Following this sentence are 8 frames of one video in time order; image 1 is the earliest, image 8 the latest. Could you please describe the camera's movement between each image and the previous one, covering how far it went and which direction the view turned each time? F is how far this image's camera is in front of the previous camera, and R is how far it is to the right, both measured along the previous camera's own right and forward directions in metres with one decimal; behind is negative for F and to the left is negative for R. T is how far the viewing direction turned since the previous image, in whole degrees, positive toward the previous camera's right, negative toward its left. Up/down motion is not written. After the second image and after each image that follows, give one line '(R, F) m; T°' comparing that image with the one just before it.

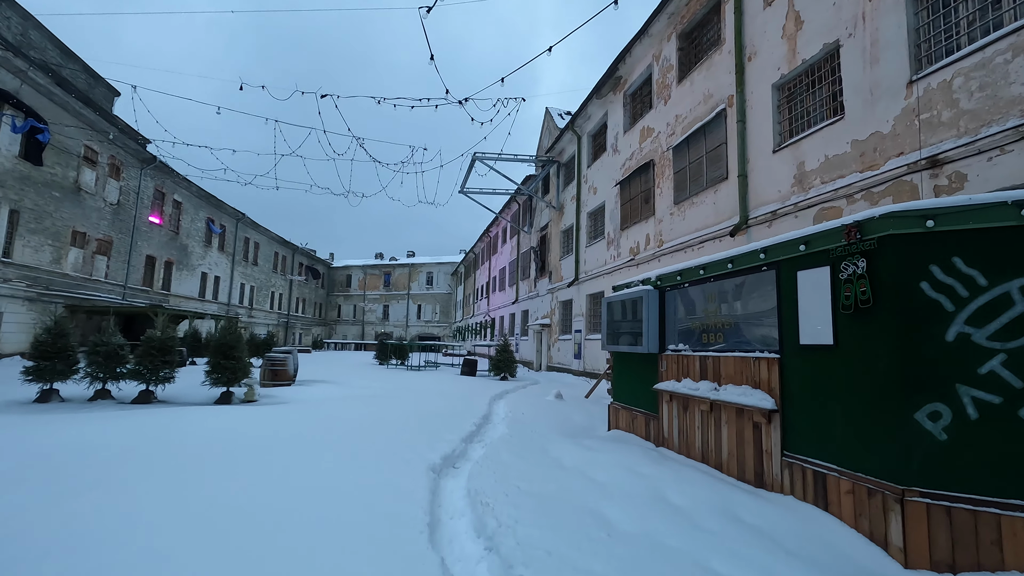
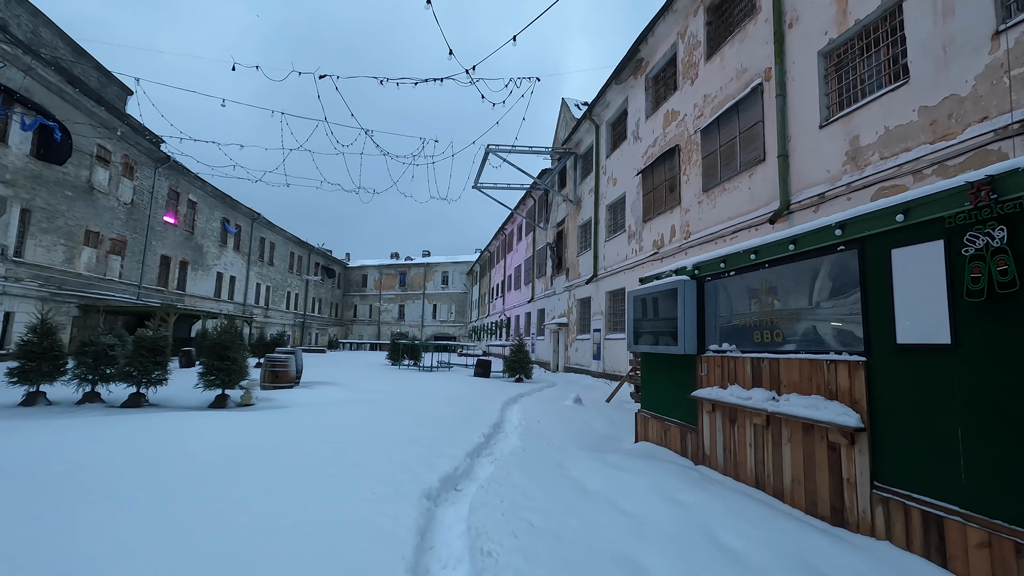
(0.0, +0.7) m; -2°
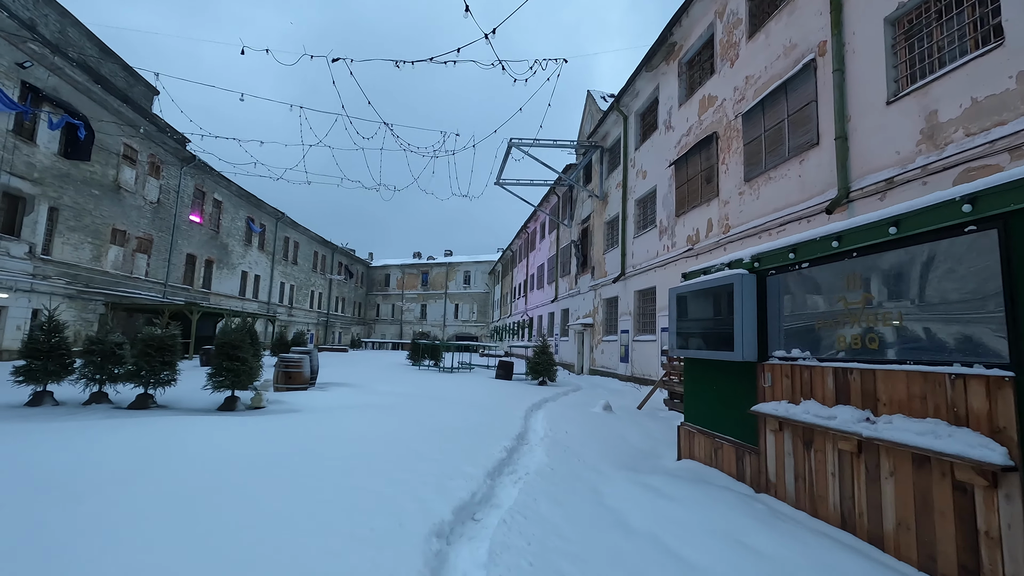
(0.0, +0.5) m; -3°
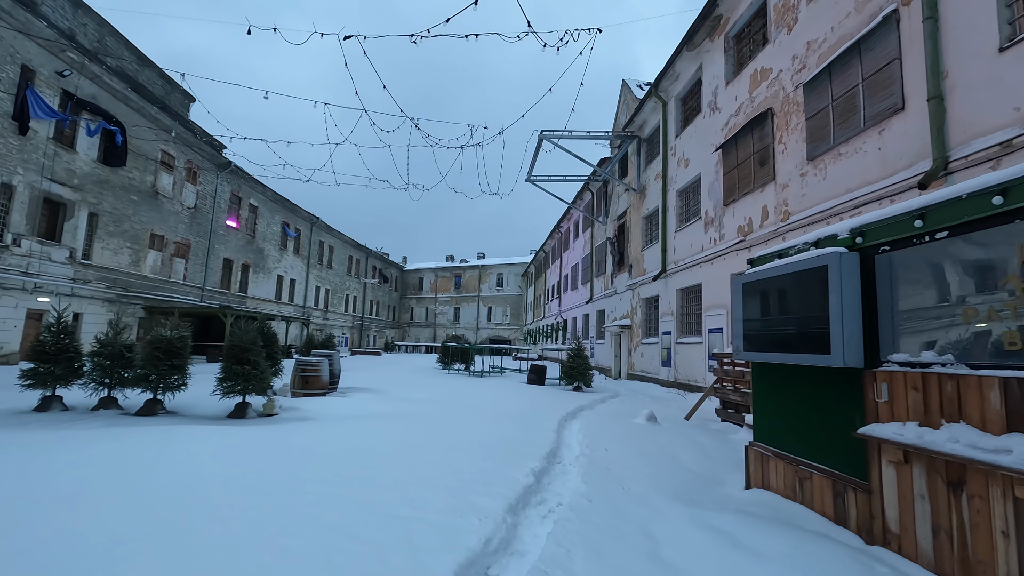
(0.0, +0.7) m; -4°
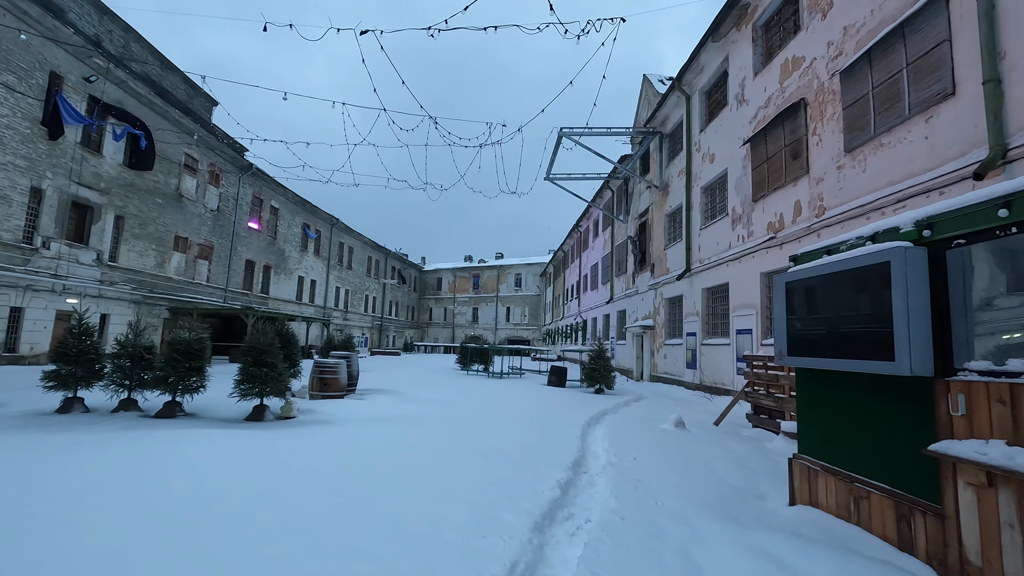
(0.0, +0.2) m; -2°
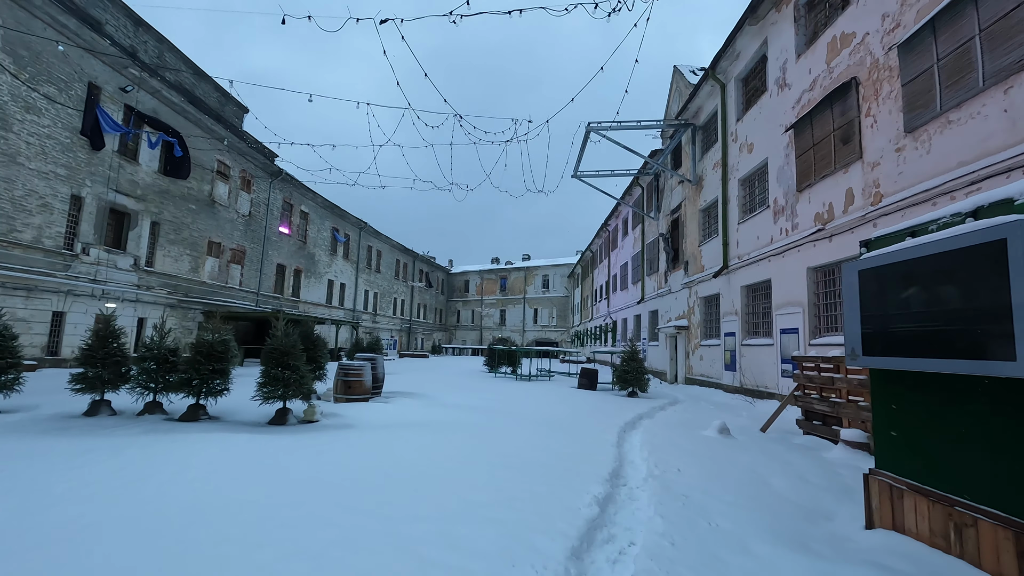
(0.0, +0.3) m; -3°
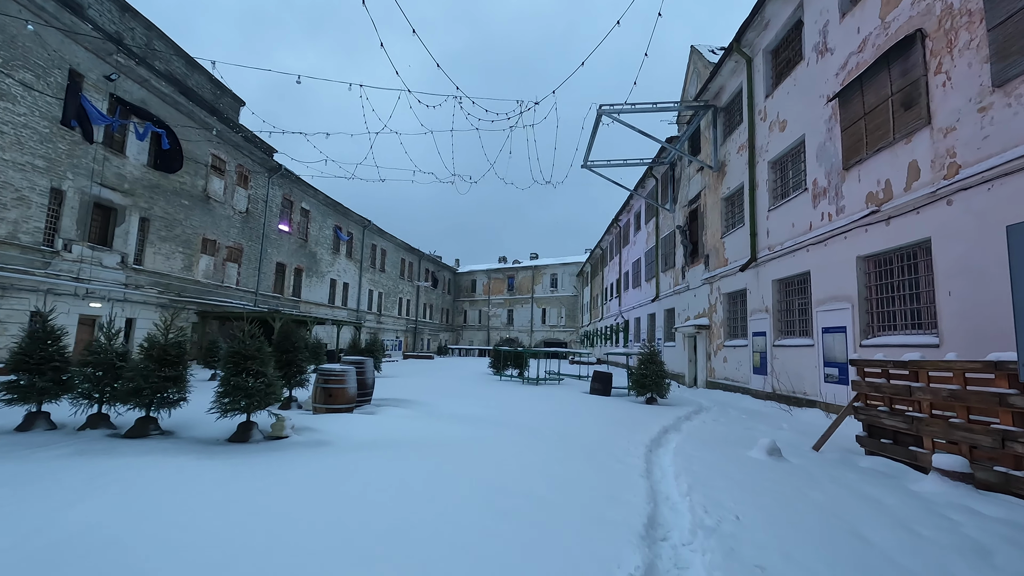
(+0.1, +1.0) m; -1°
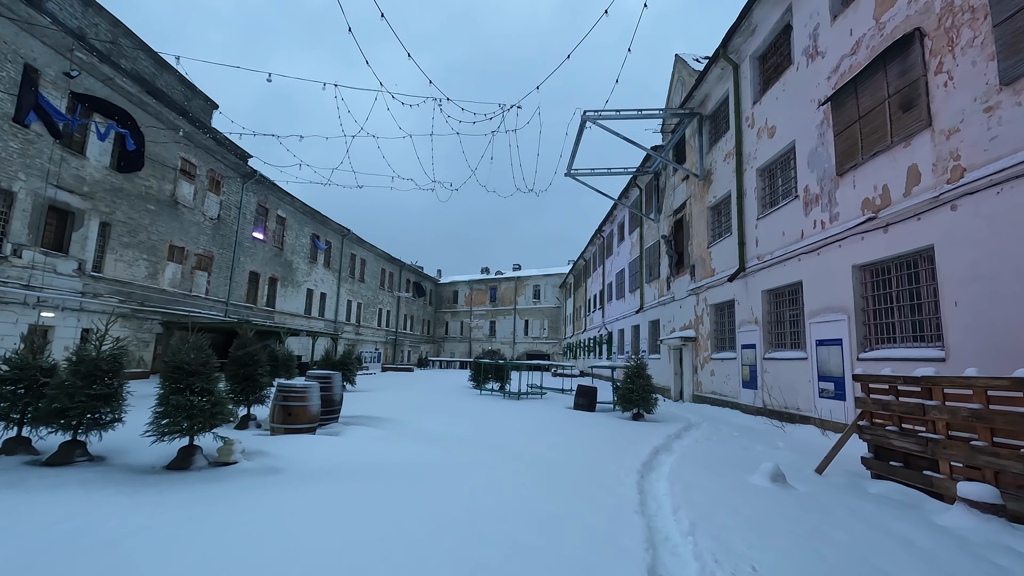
(0.0, +0.5) m; +2°
